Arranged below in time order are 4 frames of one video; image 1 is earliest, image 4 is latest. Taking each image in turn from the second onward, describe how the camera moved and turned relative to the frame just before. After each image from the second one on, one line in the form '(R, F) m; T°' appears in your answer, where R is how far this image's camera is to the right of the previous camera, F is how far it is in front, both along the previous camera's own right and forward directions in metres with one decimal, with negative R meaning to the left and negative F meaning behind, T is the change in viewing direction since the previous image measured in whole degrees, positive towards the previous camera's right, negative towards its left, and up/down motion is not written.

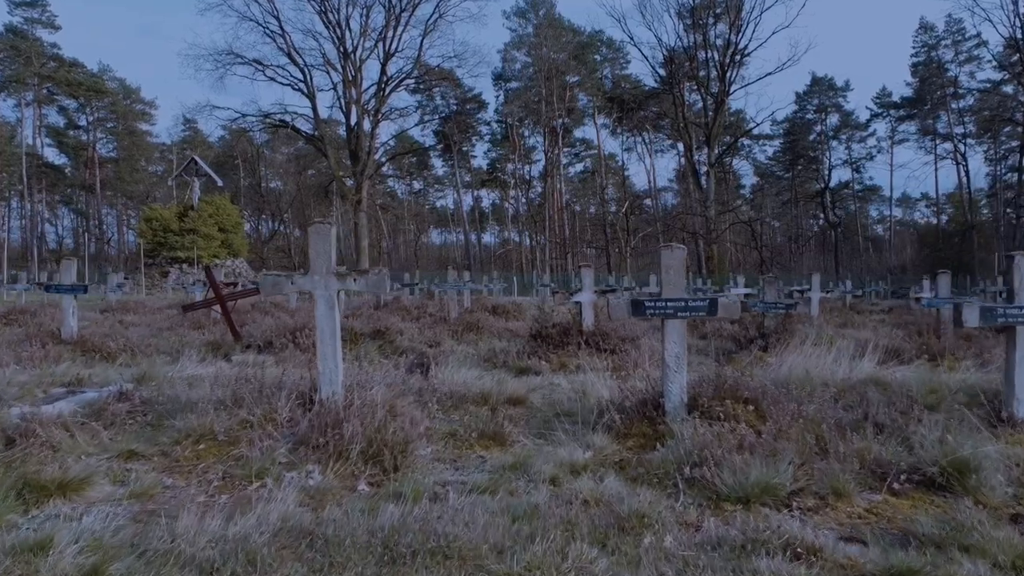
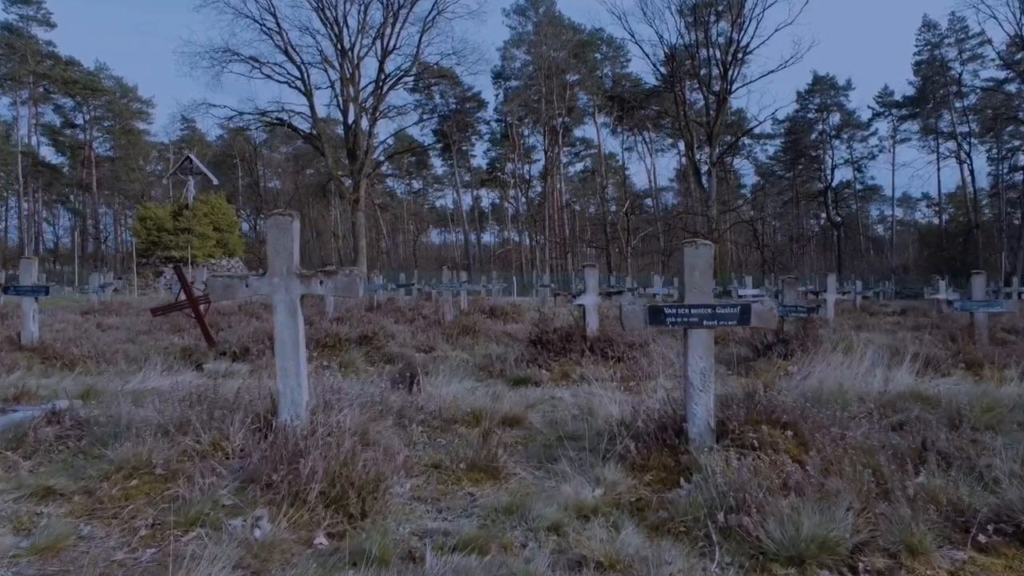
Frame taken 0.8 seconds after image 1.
(0.0, +0.8) m; 0°
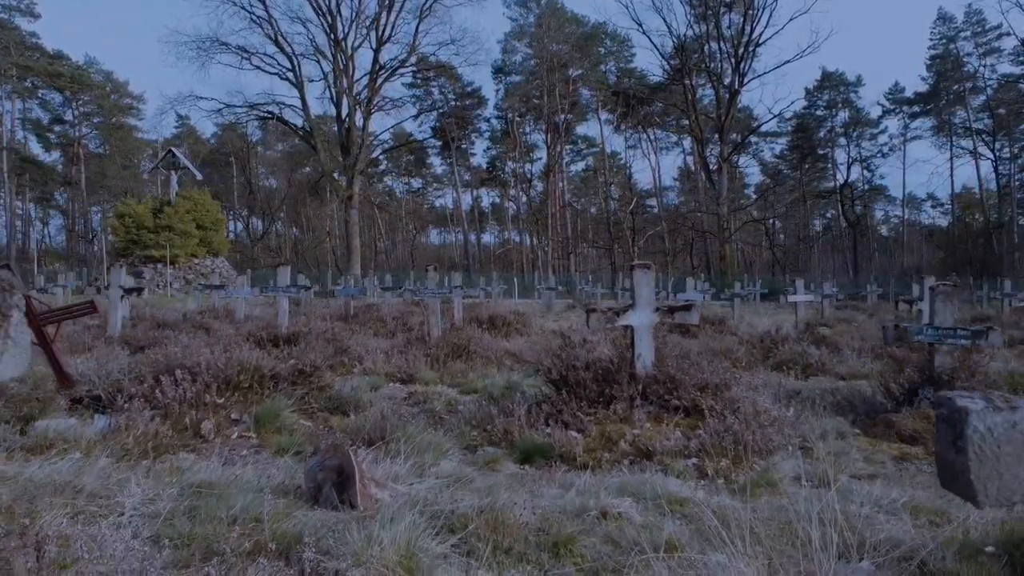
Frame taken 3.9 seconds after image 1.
(-0.1, +3.0) m; 0°
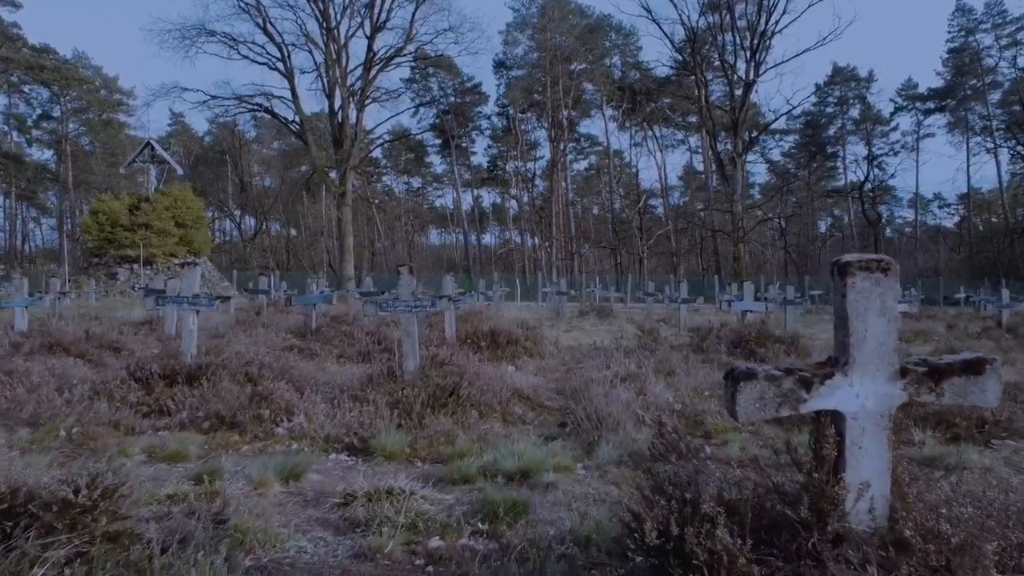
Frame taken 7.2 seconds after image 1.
(-0.1, +3.3) m; 0°
